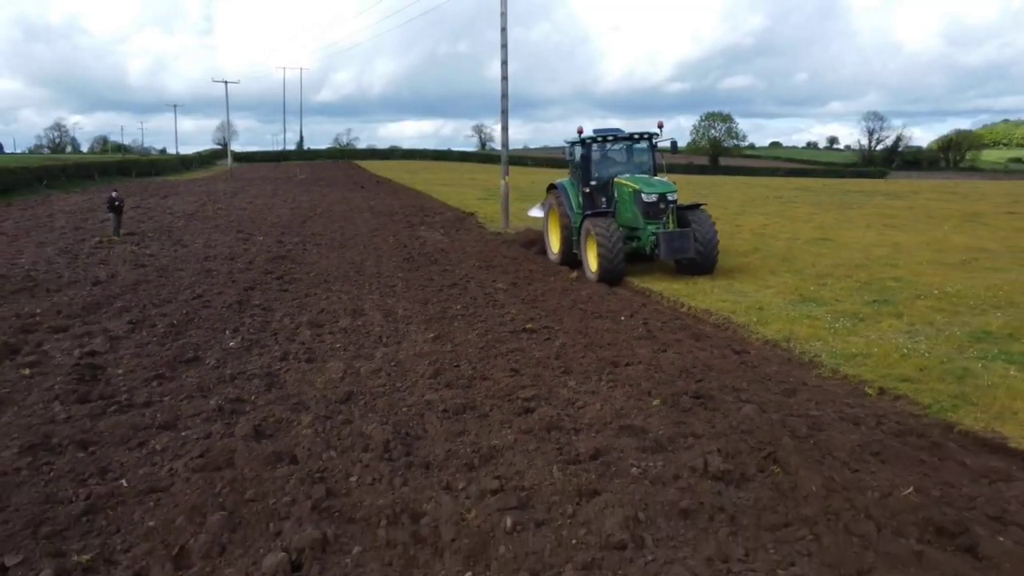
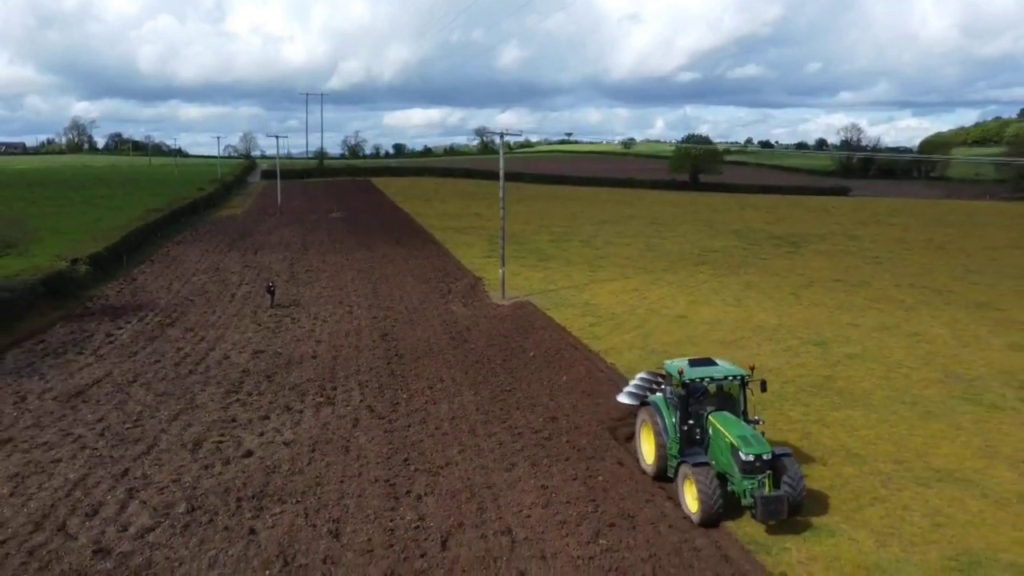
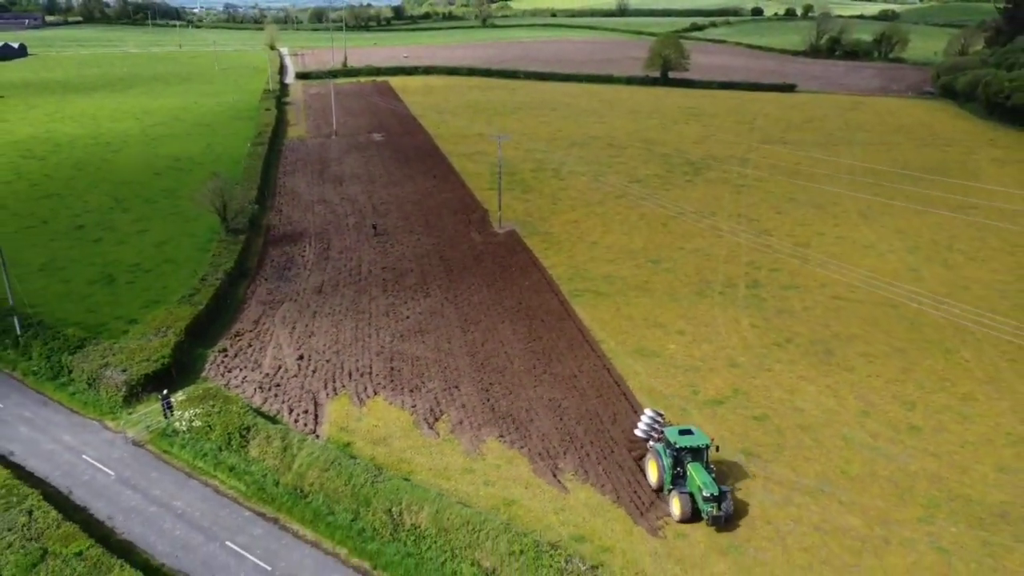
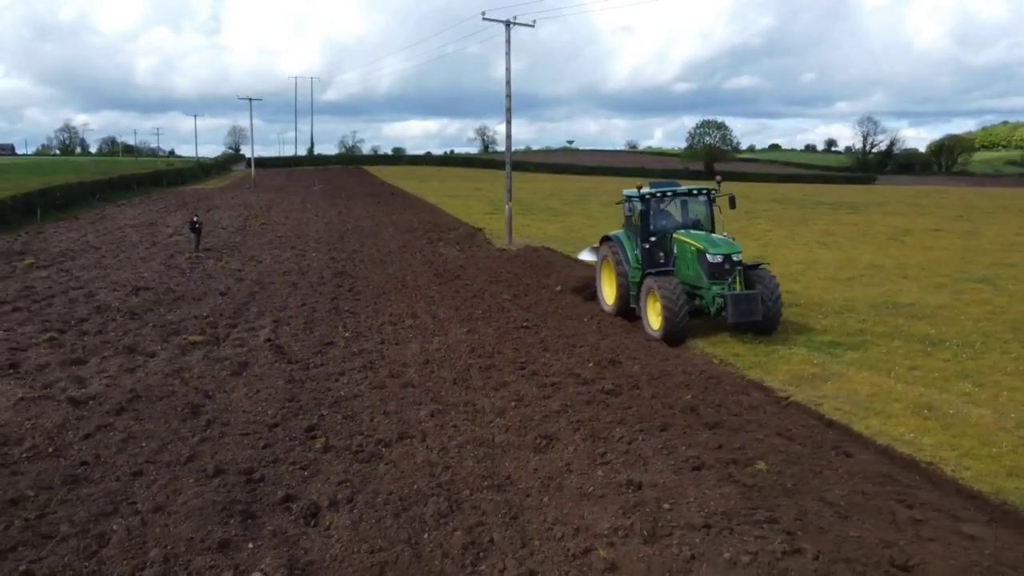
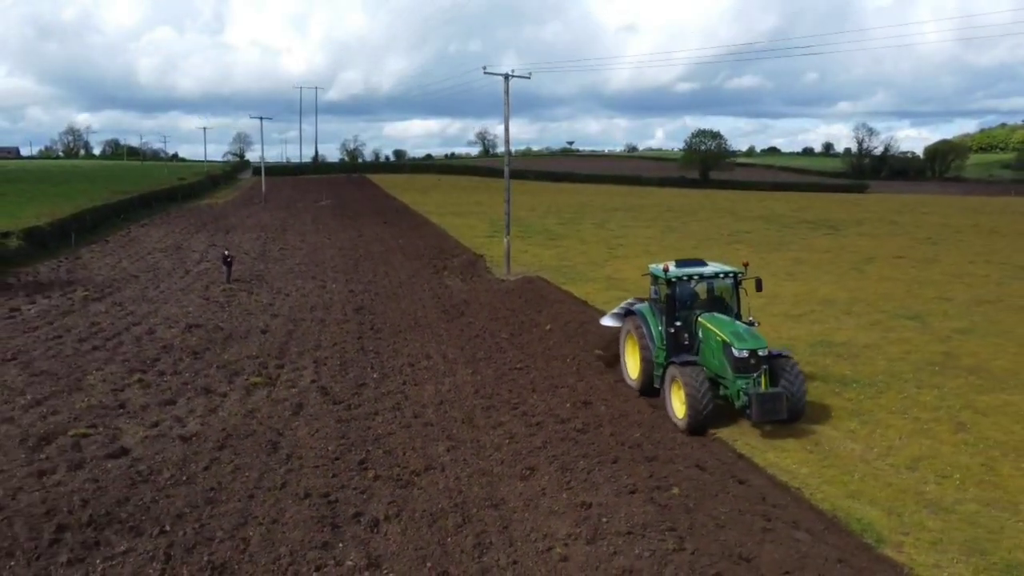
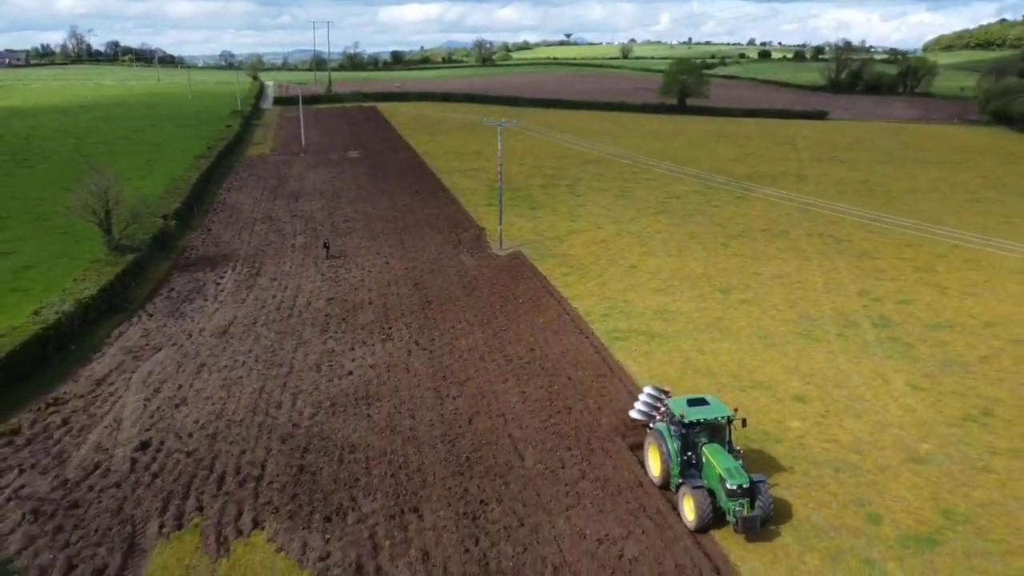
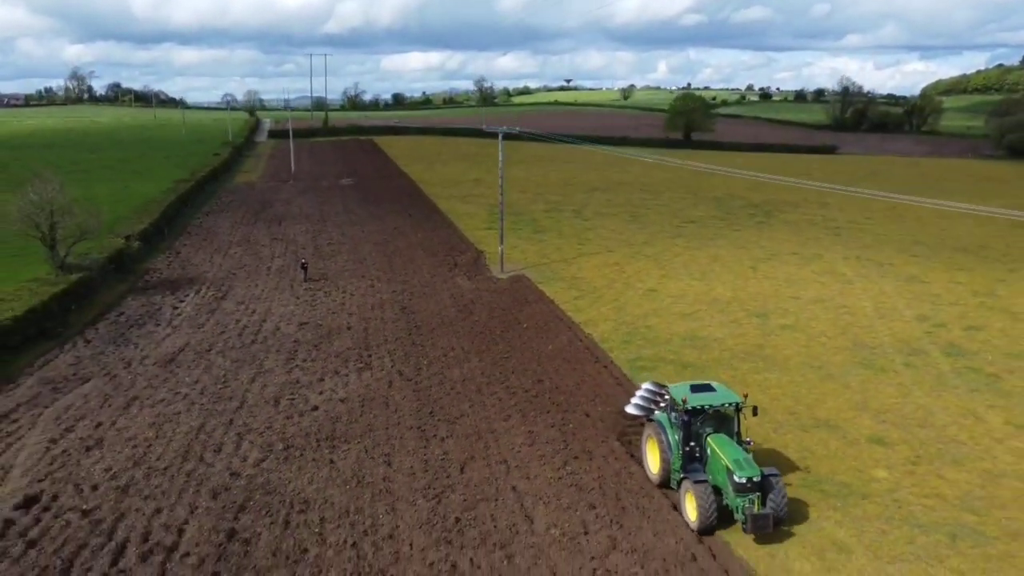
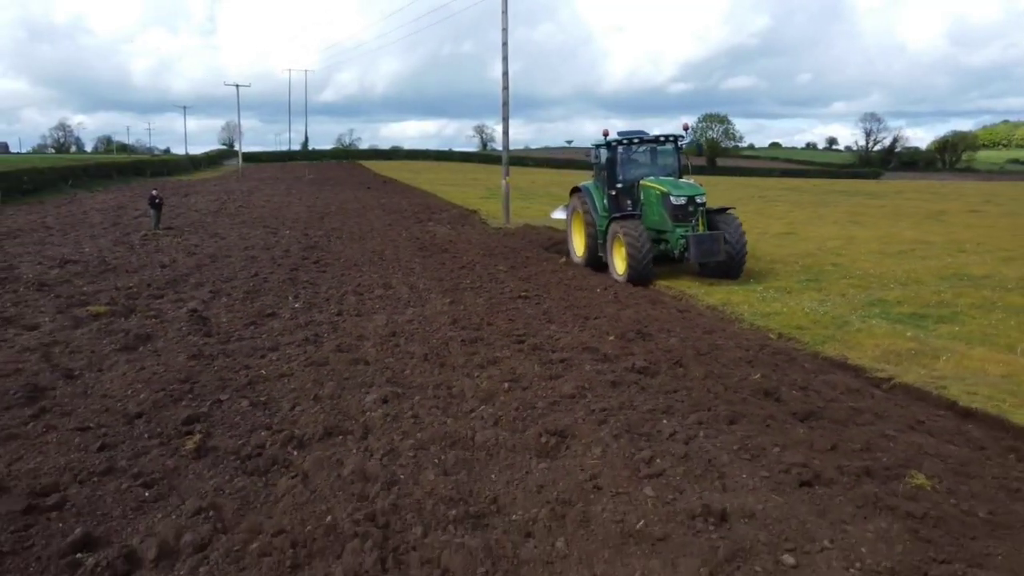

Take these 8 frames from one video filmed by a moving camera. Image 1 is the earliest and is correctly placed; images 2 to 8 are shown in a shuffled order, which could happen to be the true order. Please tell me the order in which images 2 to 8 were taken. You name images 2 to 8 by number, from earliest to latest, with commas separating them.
8, 4, 5, 2, 7, 6, 3
